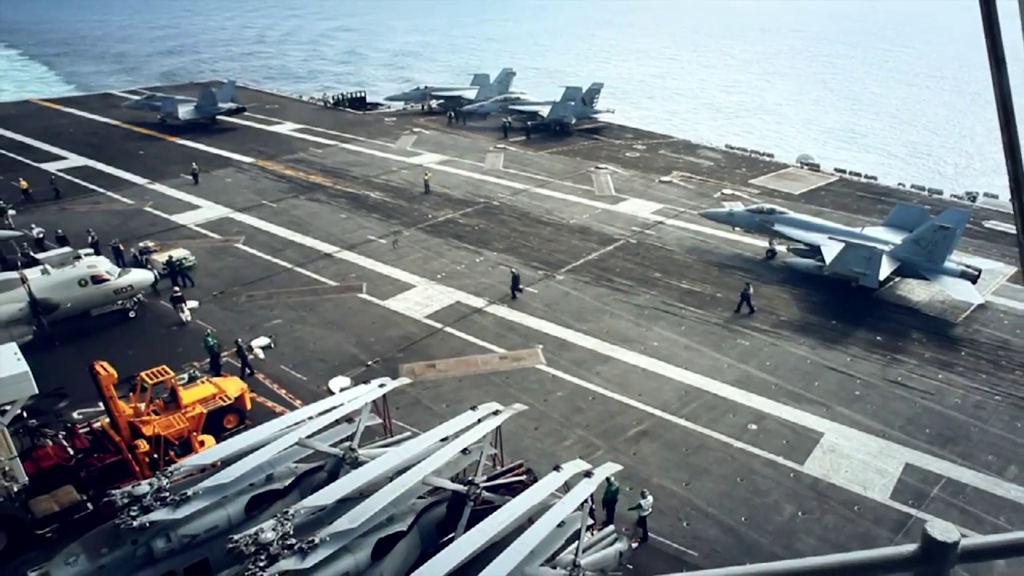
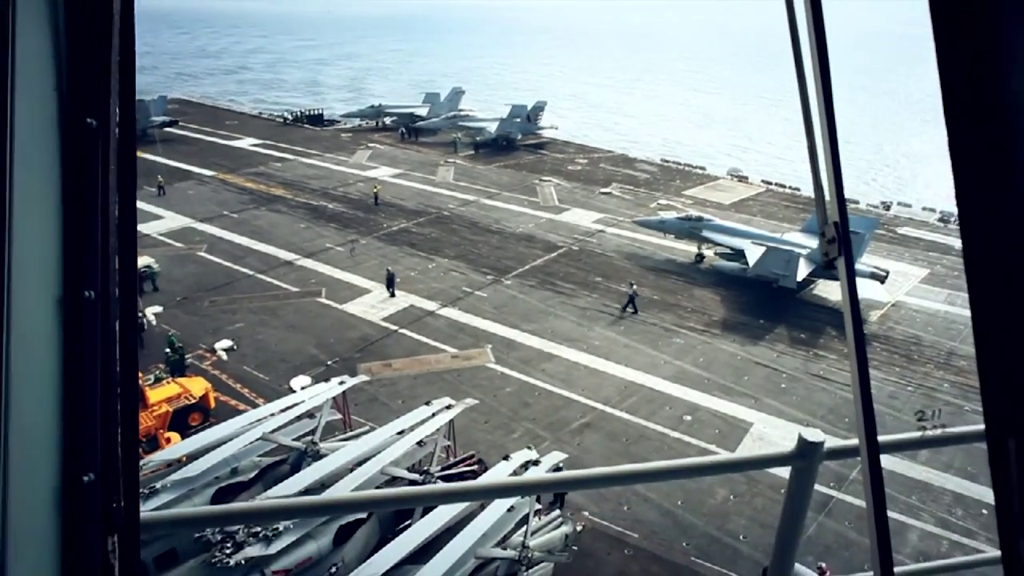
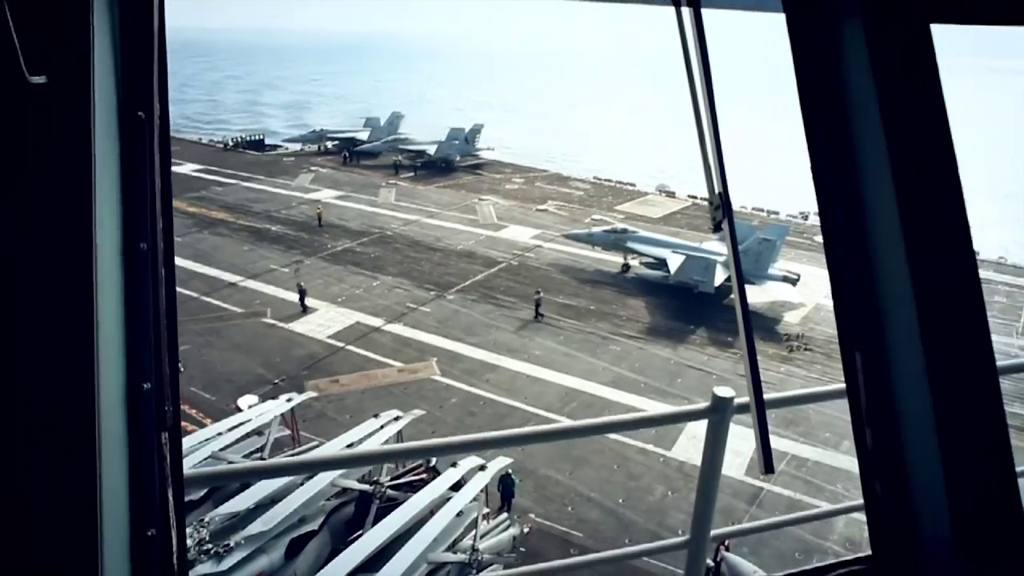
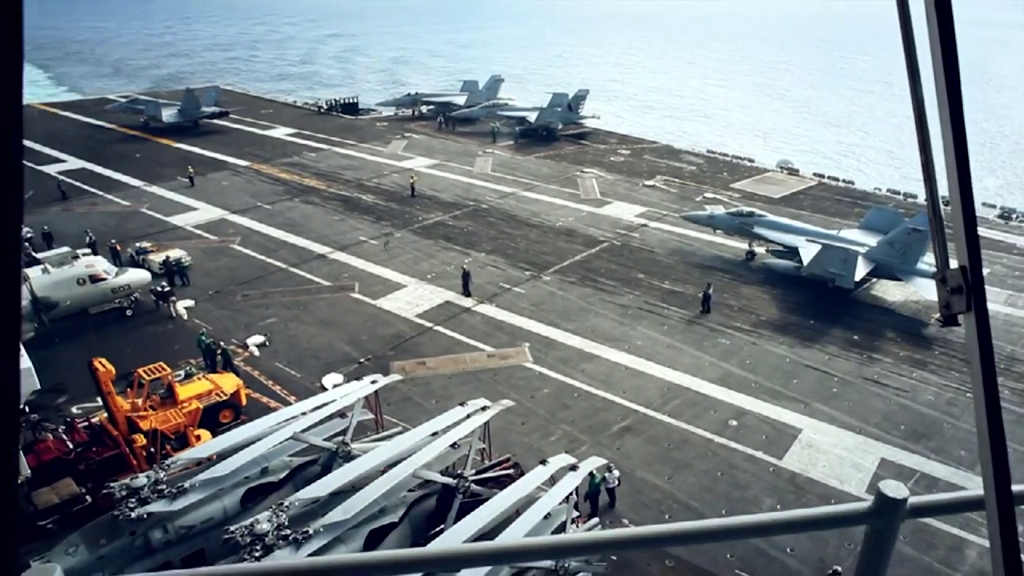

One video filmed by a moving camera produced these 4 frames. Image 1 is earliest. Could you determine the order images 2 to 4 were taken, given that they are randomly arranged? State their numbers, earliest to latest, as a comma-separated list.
4, 2, 3
